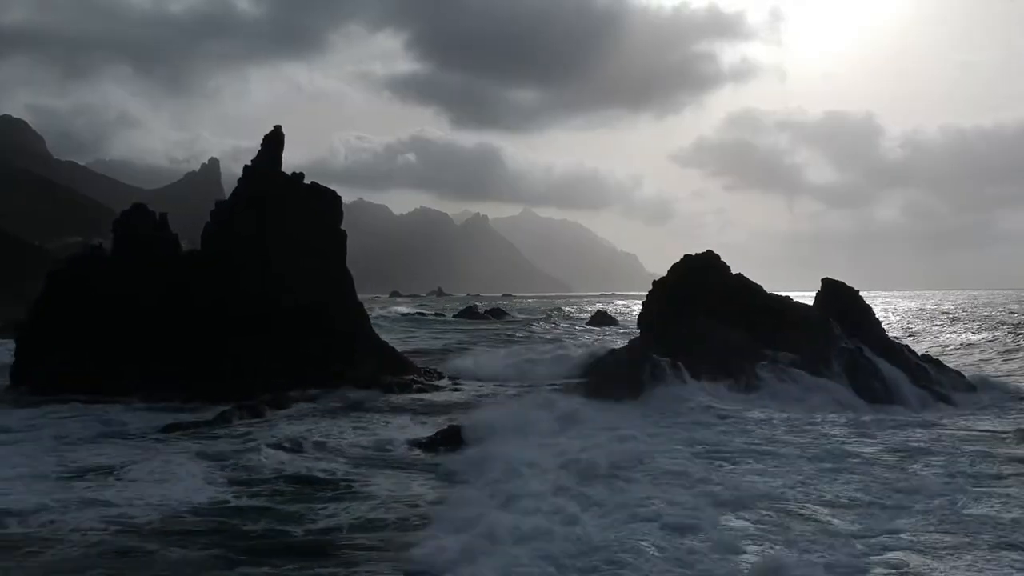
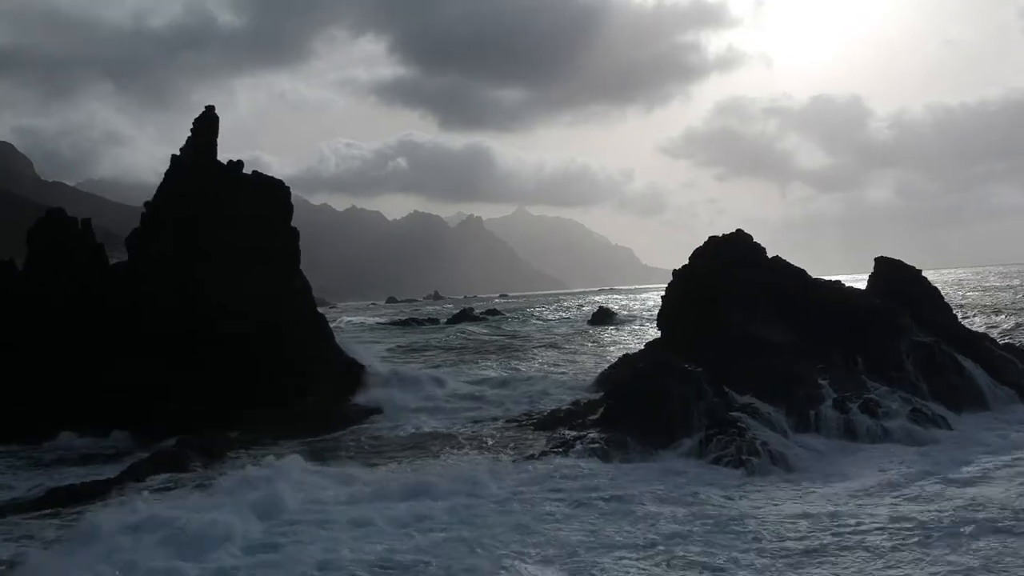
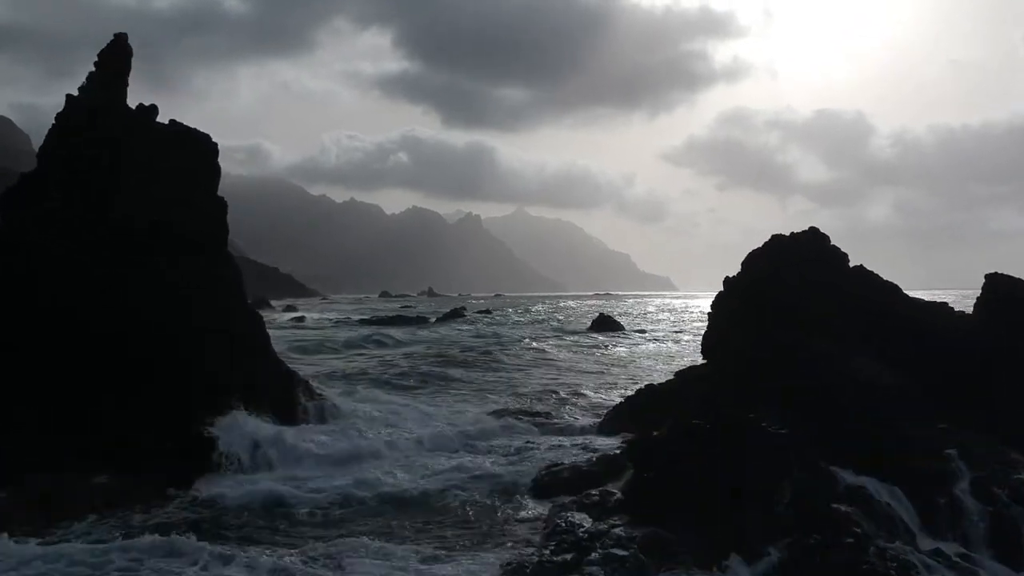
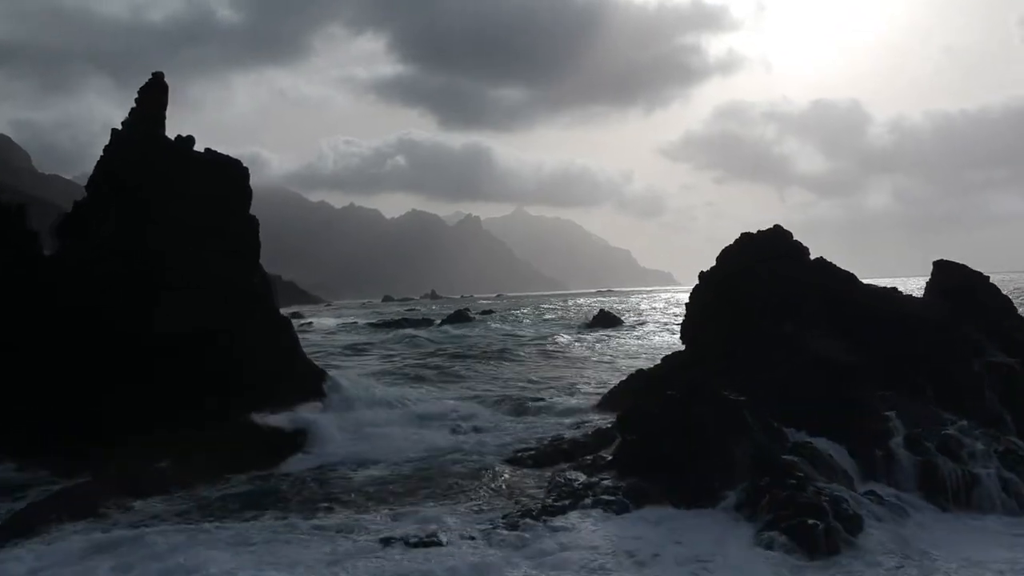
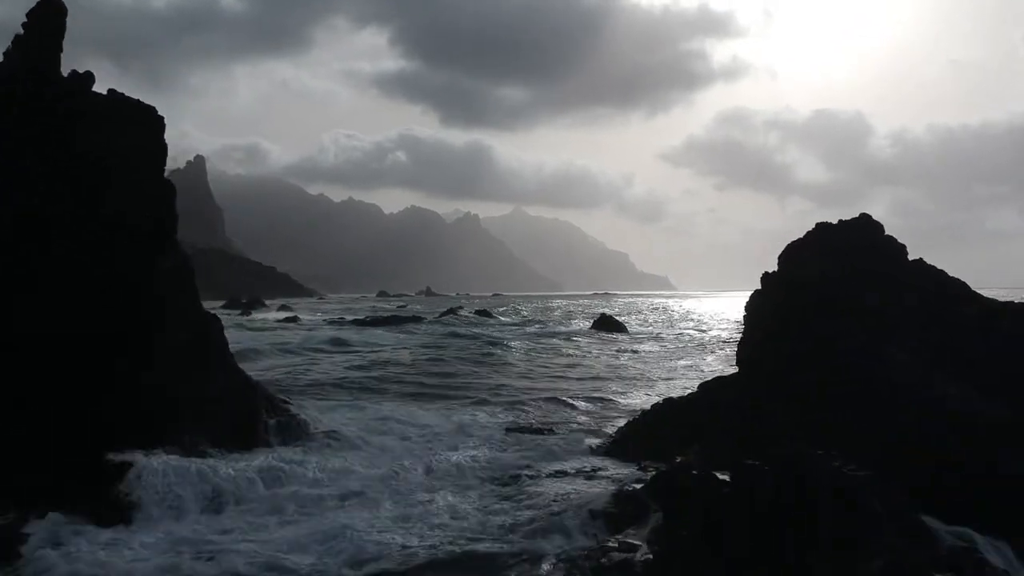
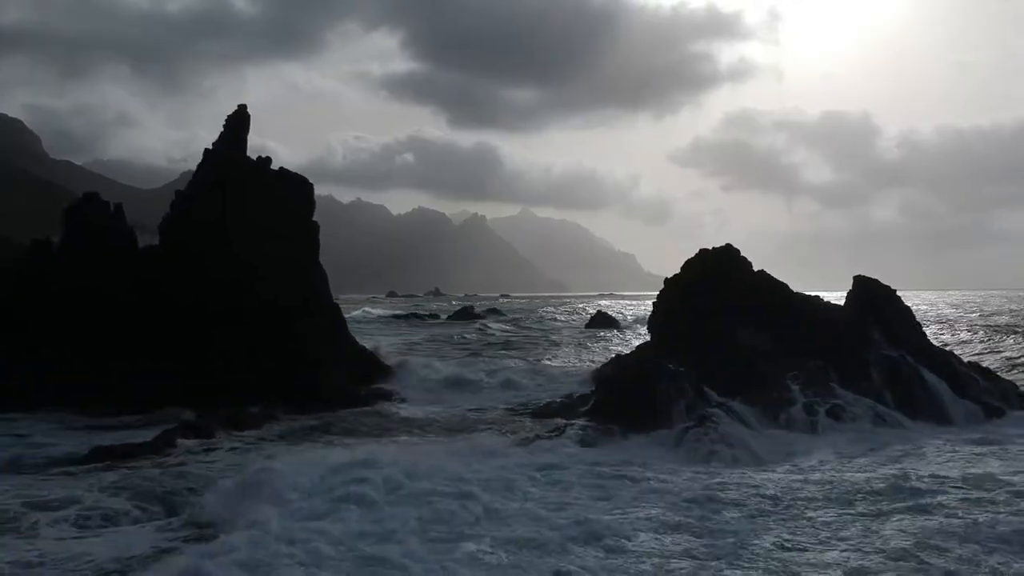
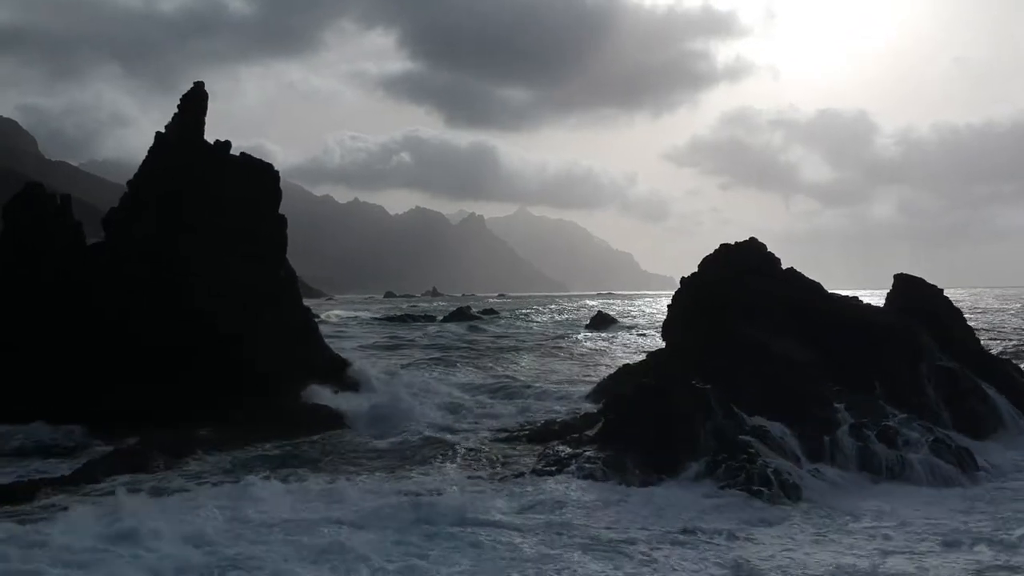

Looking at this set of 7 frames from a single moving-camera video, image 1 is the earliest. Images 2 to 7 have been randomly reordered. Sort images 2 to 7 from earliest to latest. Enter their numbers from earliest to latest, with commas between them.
6, 2, 7, 4, 3, 5
